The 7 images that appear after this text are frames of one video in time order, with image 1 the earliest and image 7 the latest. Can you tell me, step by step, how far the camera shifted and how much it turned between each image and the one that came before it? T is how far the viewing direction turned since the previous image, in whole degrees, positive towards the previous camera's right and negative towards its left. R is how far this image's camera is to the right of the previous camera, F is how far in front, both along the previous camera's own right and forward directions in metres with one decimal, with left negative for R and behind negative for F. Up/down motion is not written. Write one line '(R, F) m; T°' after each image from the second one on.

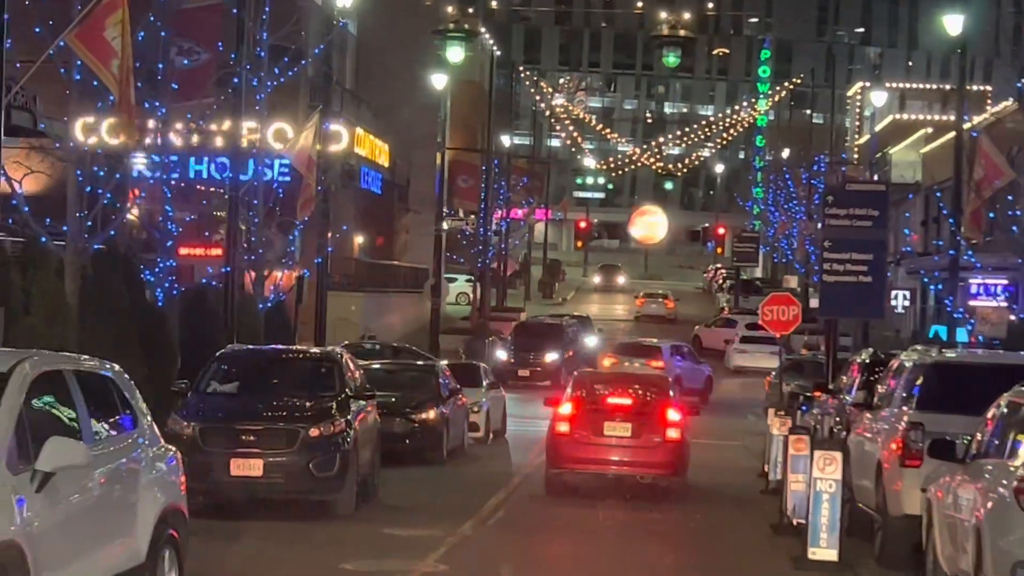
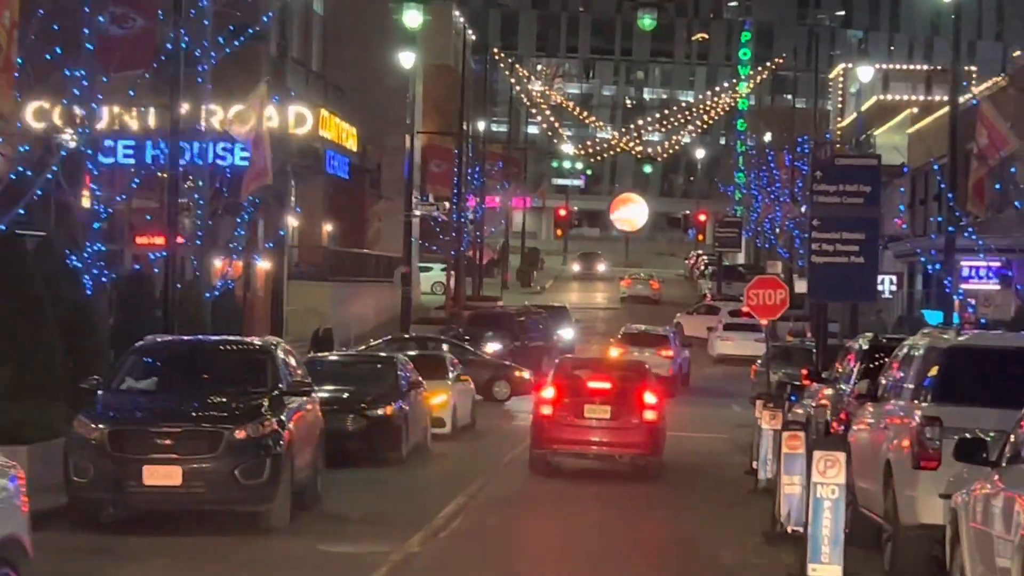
(+0.2, +1.6) m; +1°
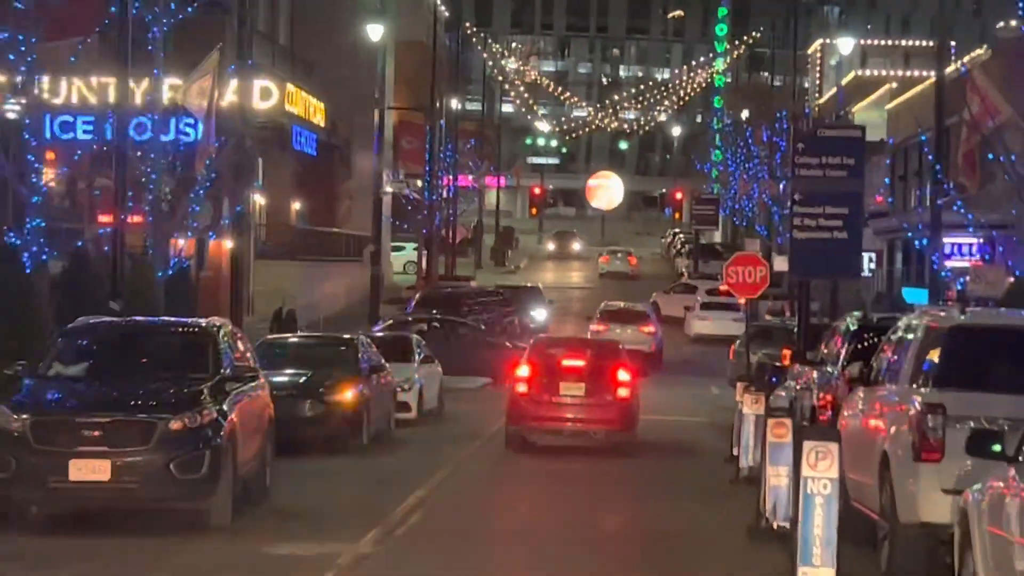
(+0.1, +1.0) m; +1°
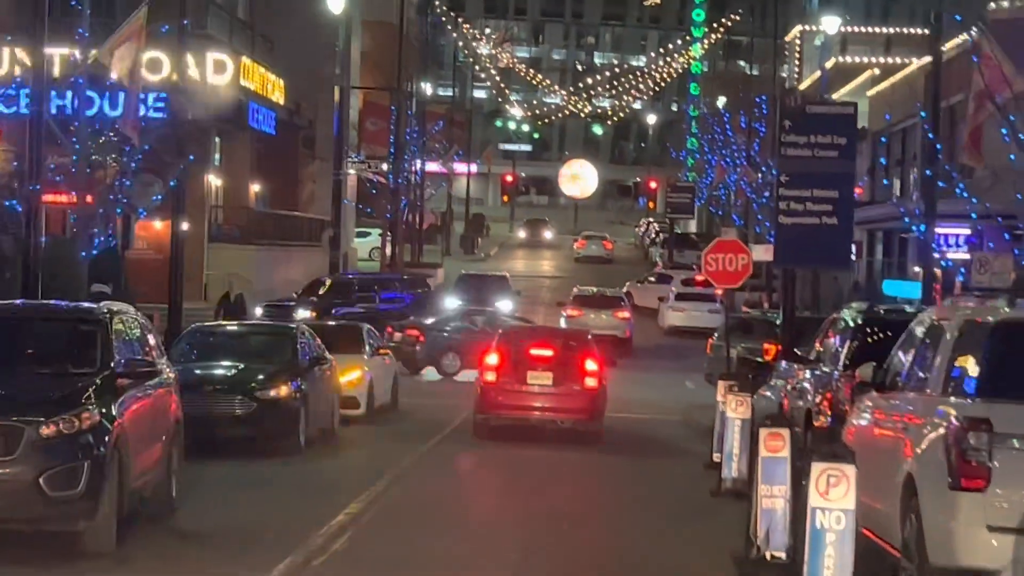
(+0.1, +1.8) m; +1°
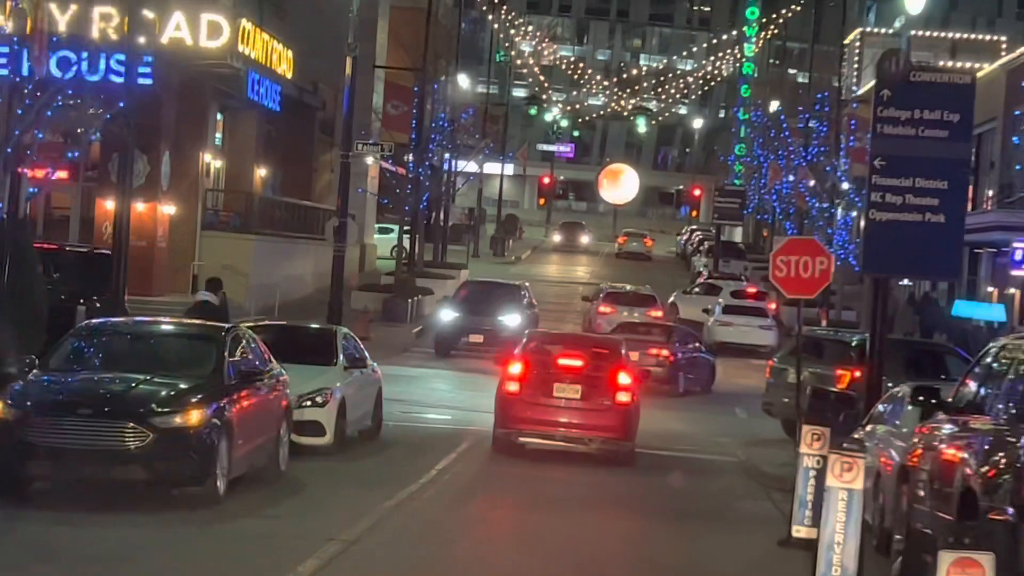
(+0.2, +4.3) m; -1°
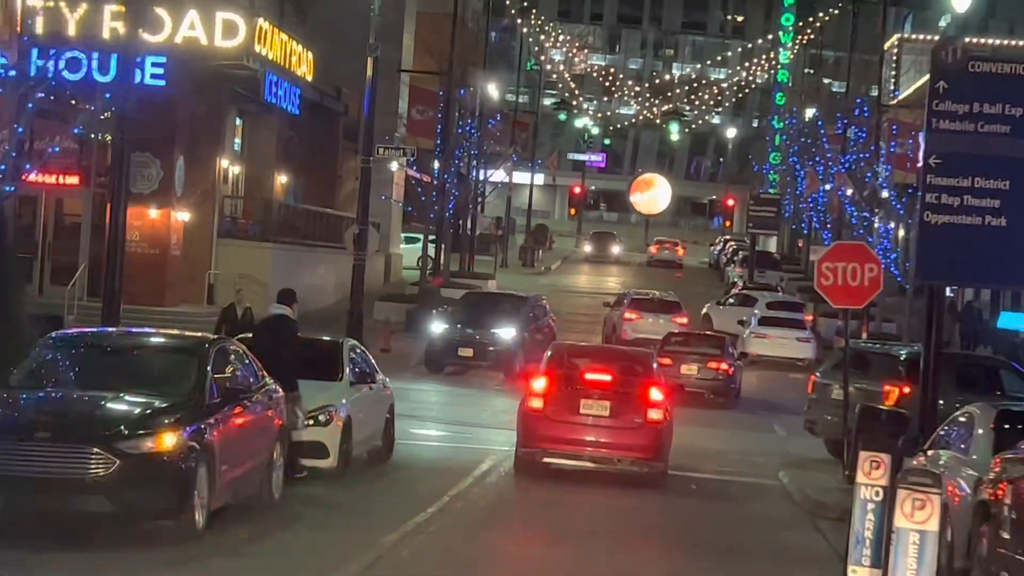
(+0.1, +1.3) m; -1°
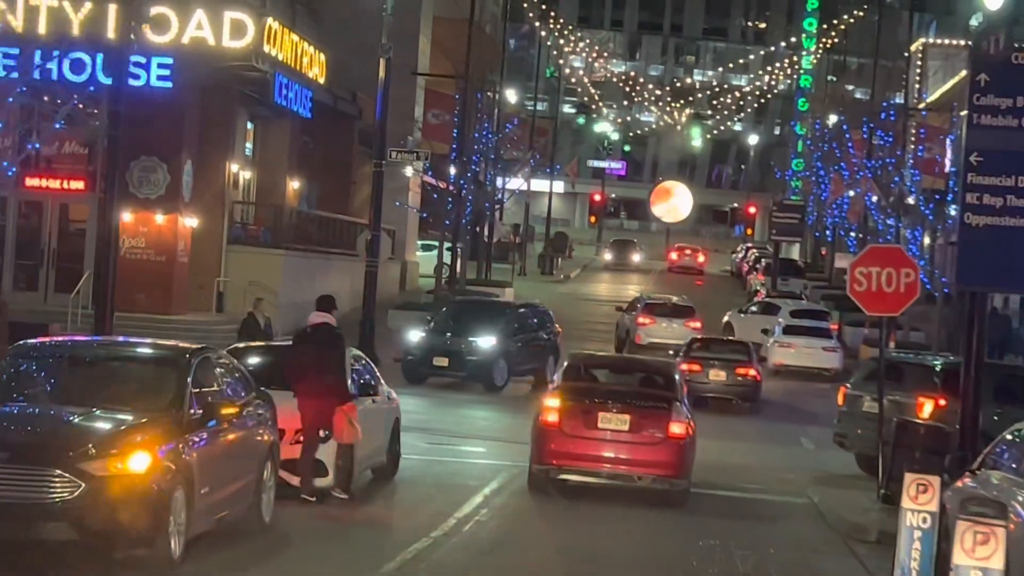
(+0.1, +0.9) m; -1°
